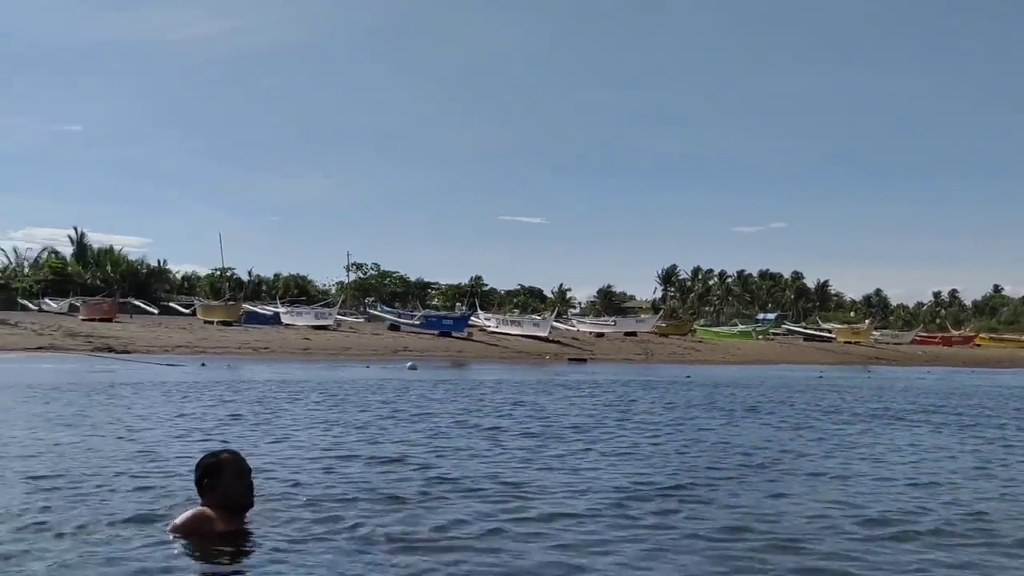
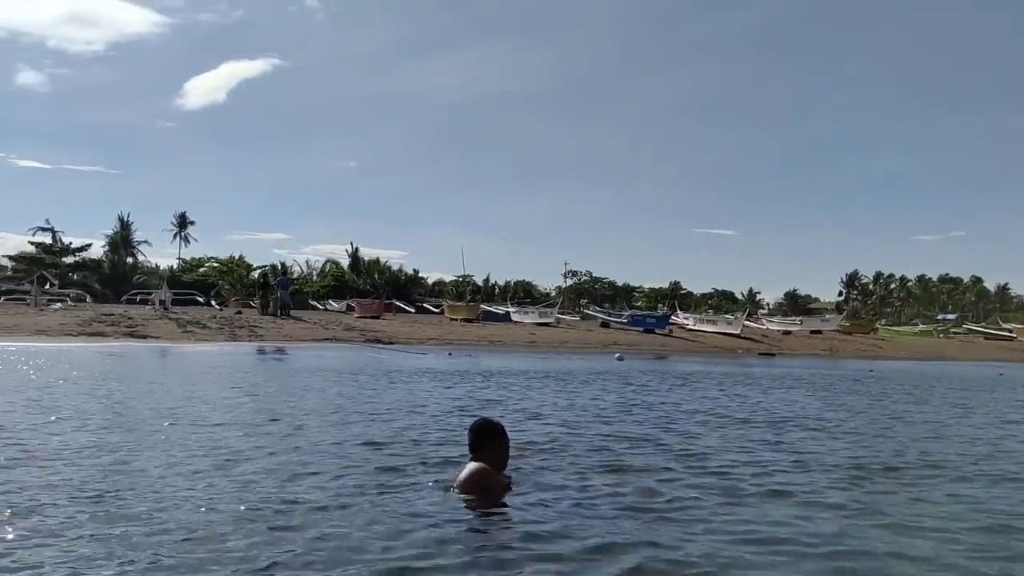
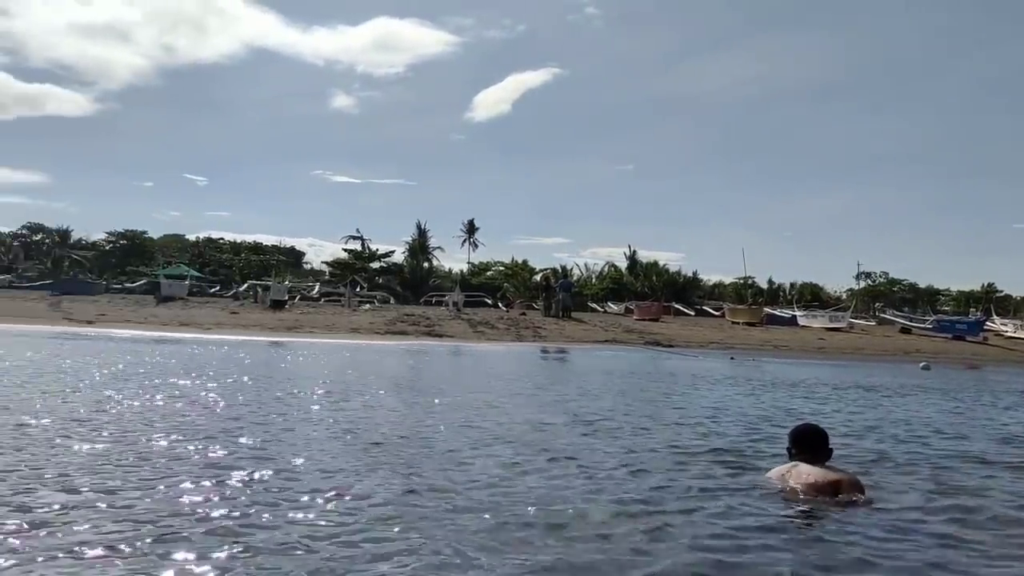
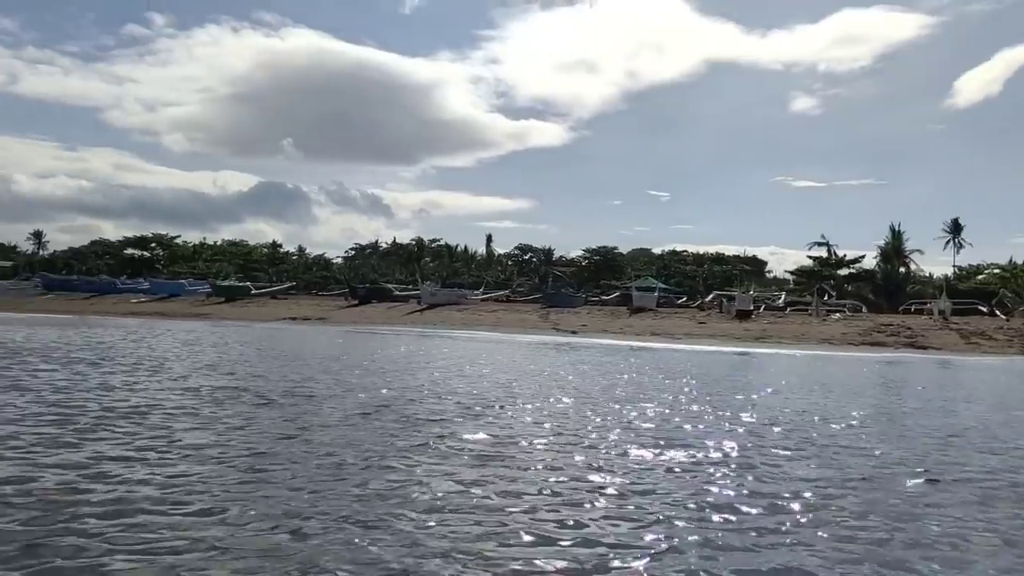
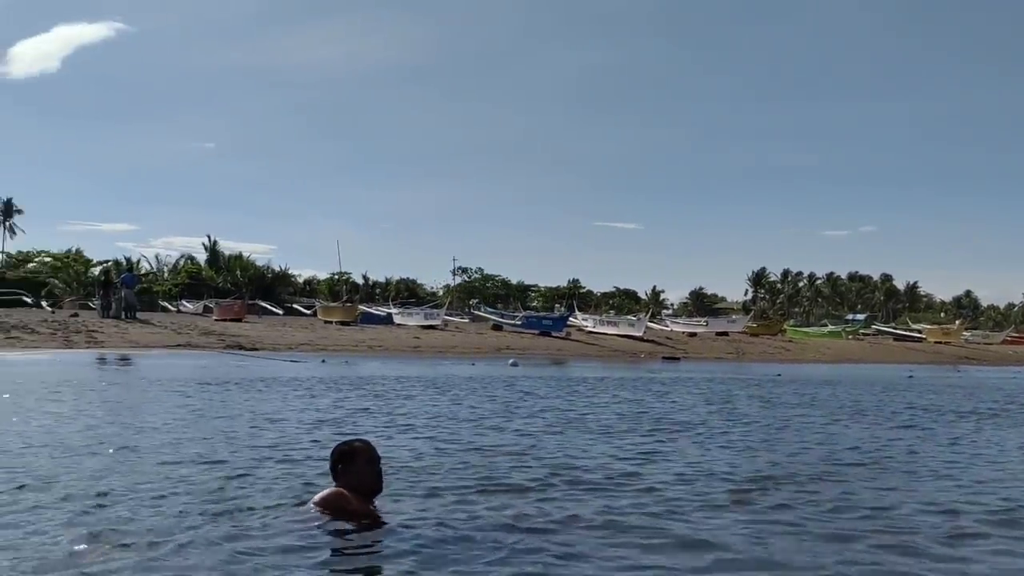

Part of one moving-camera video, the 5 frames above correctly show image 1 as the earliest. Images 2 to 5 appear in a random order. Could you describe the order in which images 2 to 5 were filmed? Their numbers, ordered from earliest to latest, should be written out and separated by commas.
5, 2, 3, 4
